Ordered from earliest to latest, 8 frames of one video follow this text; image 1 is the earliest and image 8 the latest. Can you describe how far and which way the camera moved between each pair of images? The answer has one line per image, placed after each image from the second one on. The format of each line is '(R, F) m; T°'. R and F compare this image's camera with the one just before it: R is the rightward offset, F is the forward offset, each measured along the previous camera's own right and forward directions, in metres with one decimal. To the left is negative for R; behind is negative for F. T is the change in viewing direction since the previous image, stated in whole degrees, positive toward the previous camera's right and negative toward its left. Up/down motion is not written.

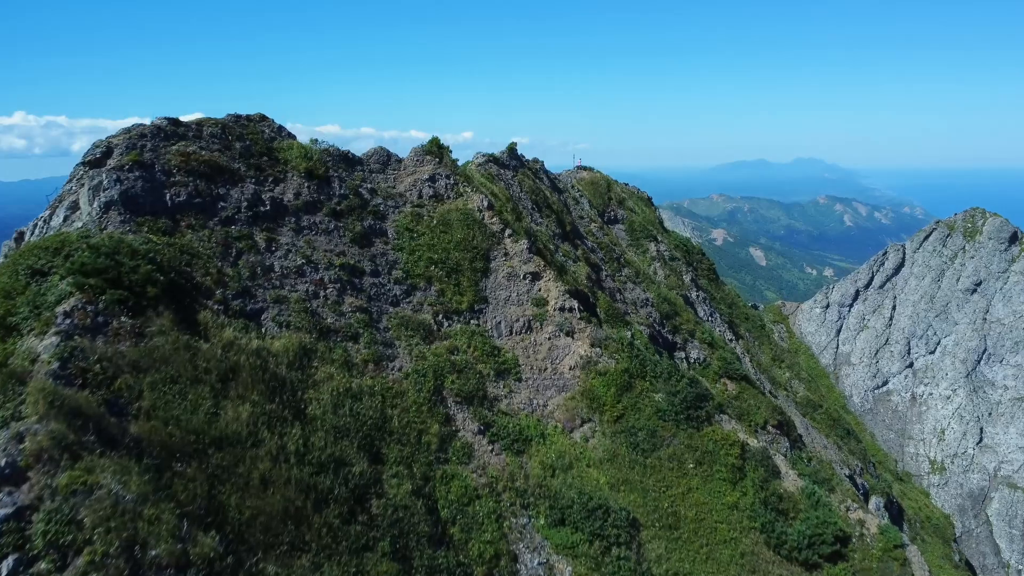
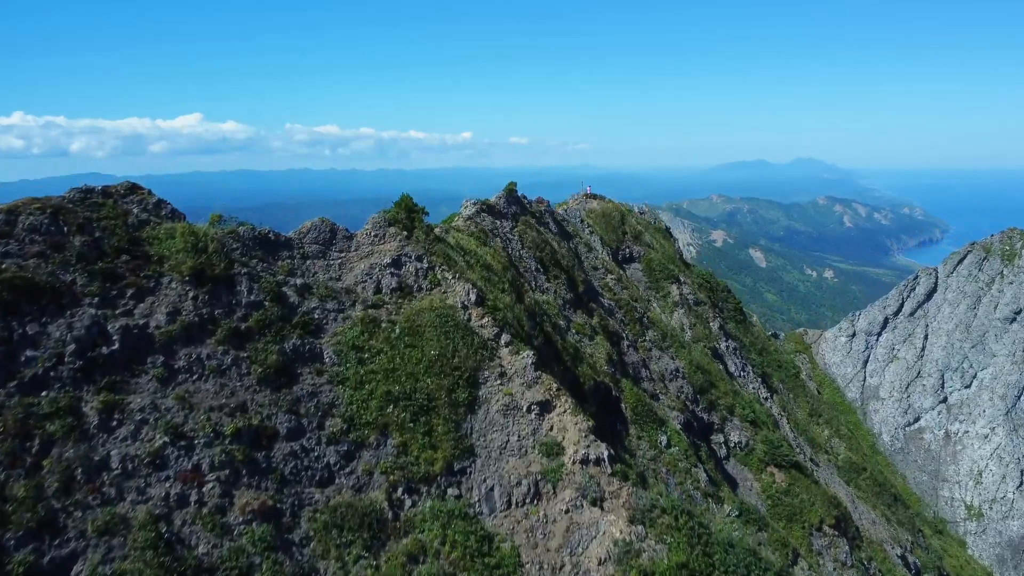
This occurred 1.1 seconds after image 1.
(0.0, +3.2) m; 0°
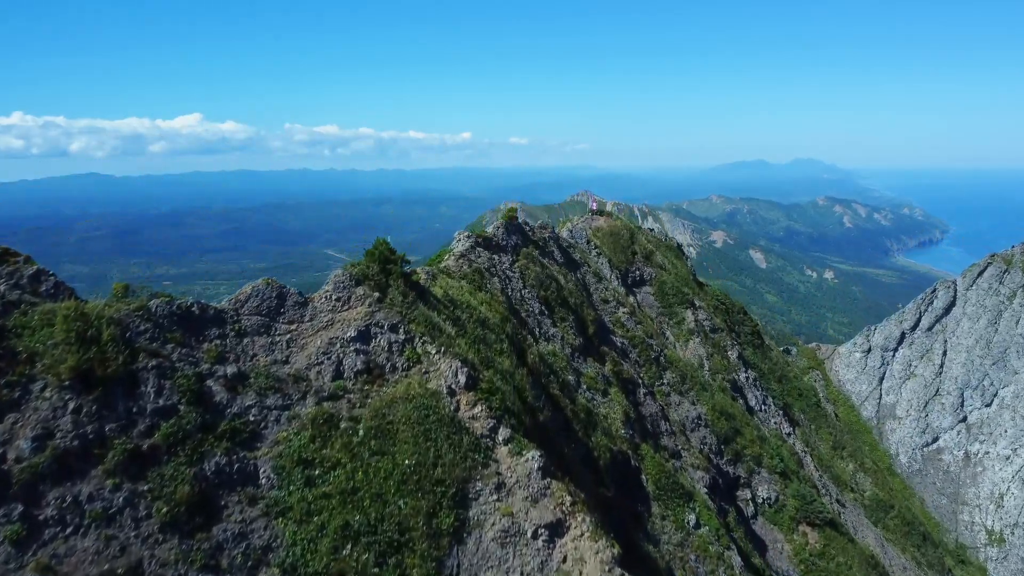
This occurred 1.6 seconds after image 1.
(0.0, +1.6) m; 0°
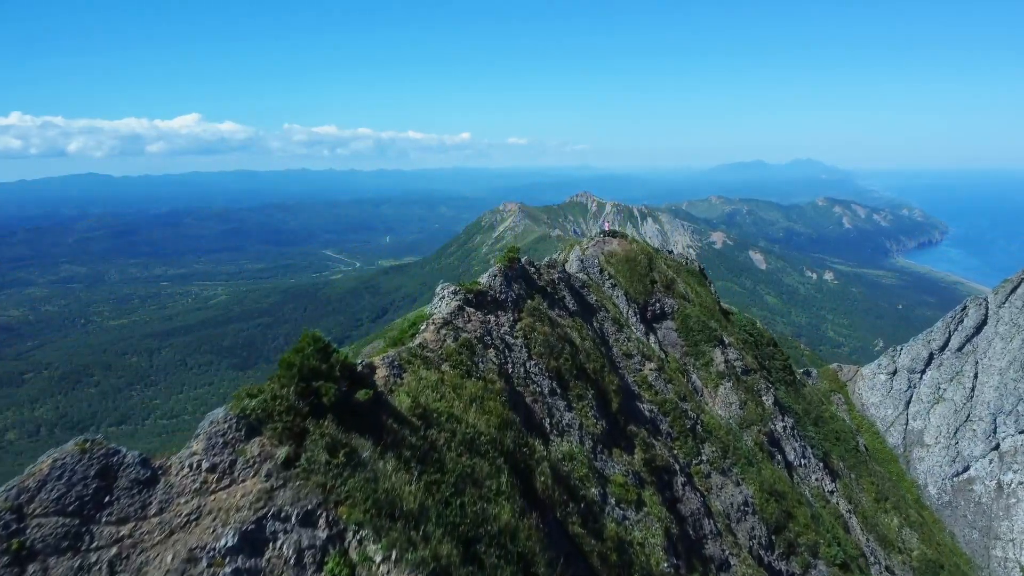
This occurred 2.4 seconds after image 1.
(0.0, +2.5) m; 0°
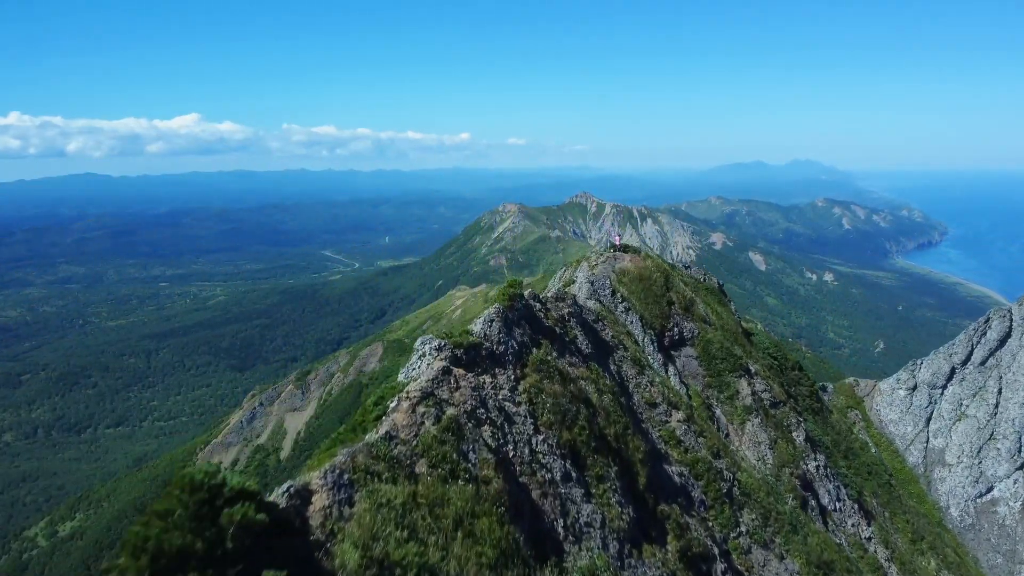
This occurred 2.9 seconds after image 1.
(0.0, +1.7) m; 0°
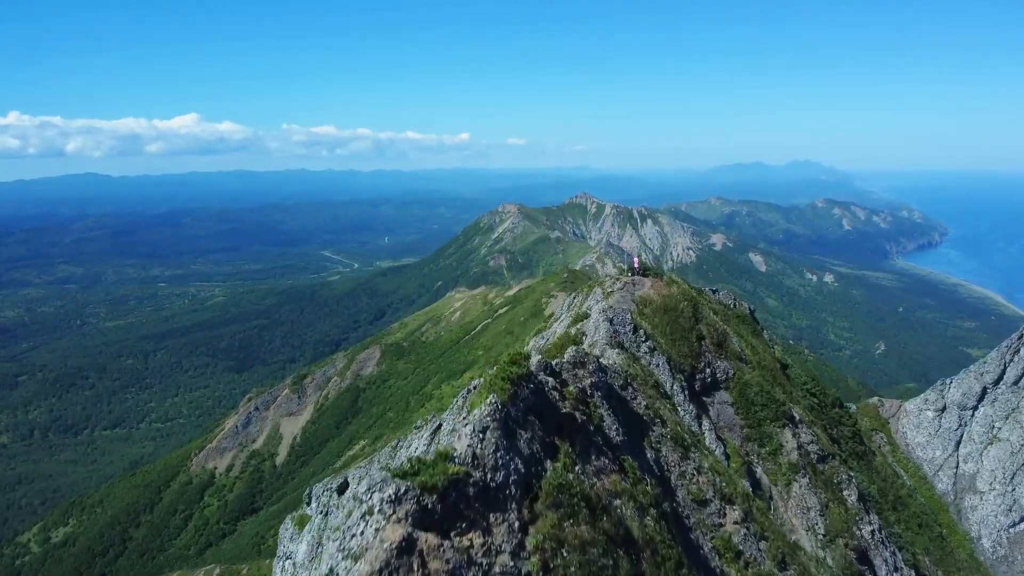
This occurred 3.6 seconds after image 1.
(0.0, +2.1) m; 0°
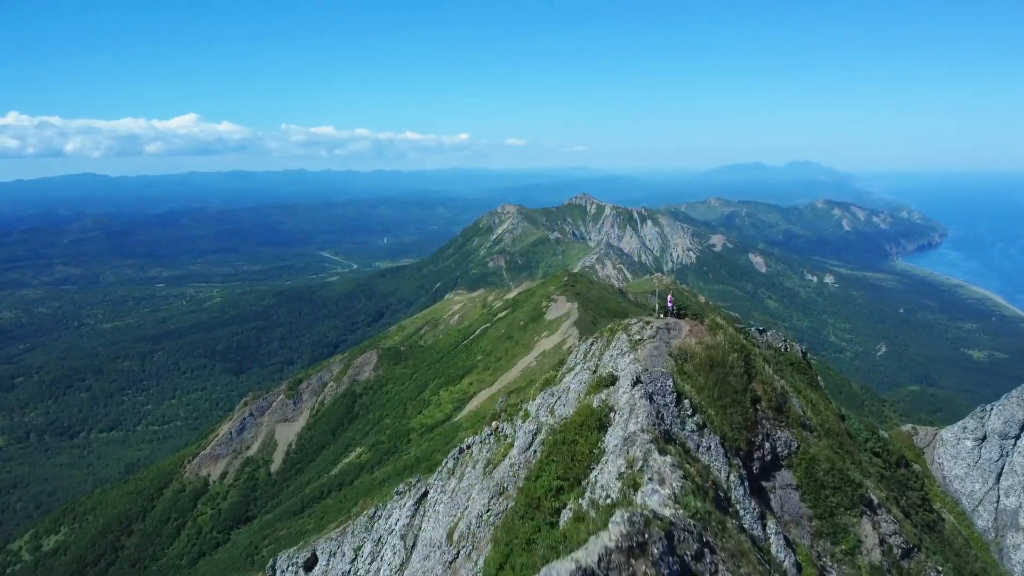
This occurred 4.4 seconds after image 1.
(0.0, +2.5) m; 0°
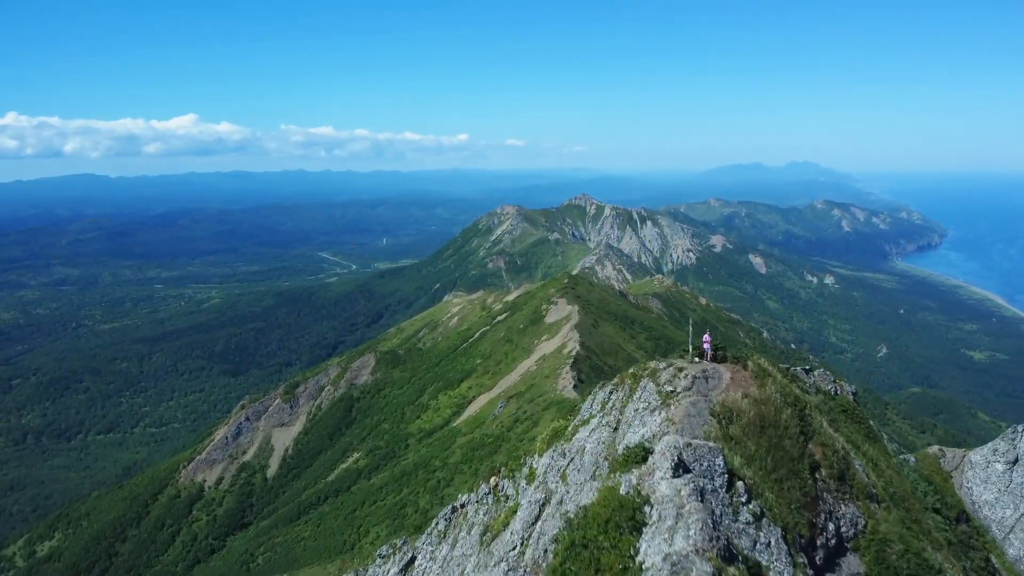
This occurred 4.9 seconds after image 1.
(0.0, +1.7) m; 0°
